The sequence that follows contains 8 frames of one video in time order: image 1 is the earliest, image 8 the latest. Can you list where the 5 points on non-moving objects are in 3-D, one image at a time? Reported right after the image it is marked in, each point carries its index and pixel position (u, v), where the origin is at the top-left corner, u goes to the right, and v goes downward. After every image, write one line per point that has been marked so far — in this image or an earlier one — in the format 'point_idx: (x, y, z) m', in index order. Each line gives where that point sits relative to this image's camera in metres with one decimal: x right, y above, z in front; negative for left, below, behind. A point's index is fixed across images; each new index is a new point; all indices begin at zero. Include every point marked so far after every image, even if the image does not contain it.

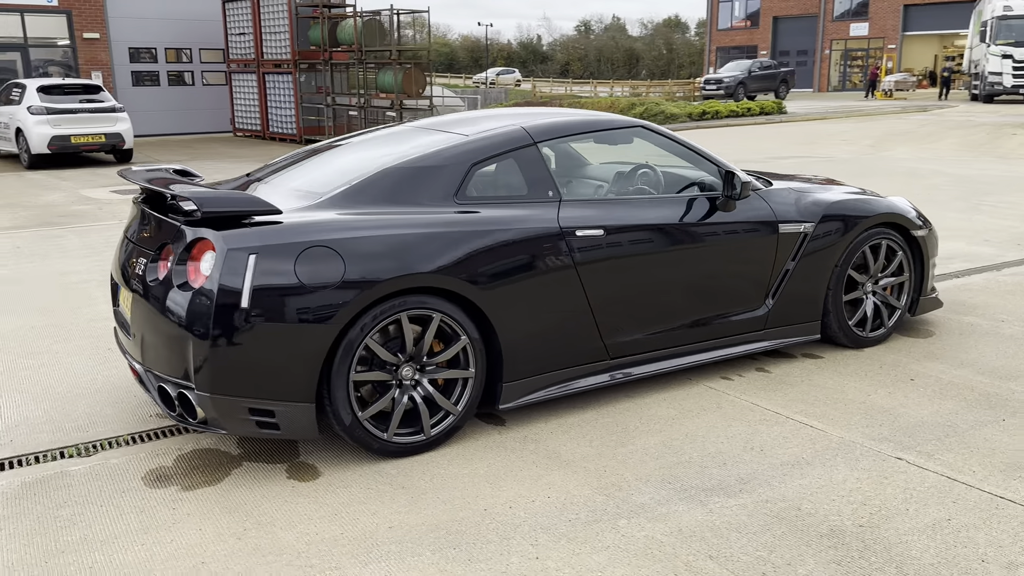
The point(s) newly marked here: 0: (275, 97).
0: (-4.7, +3.8, +17.5) m
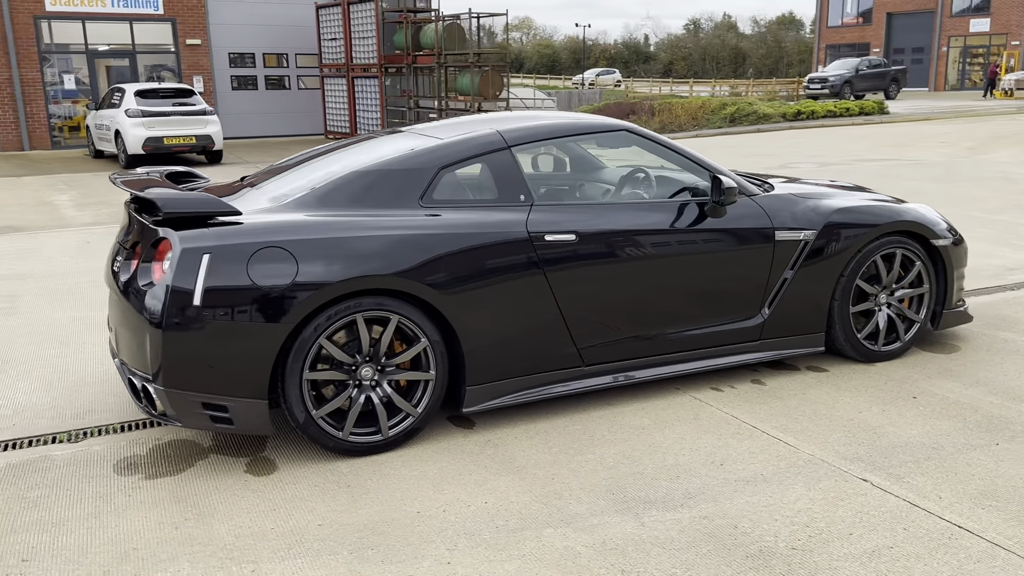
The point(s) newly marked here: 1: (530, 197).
0: (-3.1, +3.8, +18.0) m
1: (+0.1, +0.4, +3.6) m
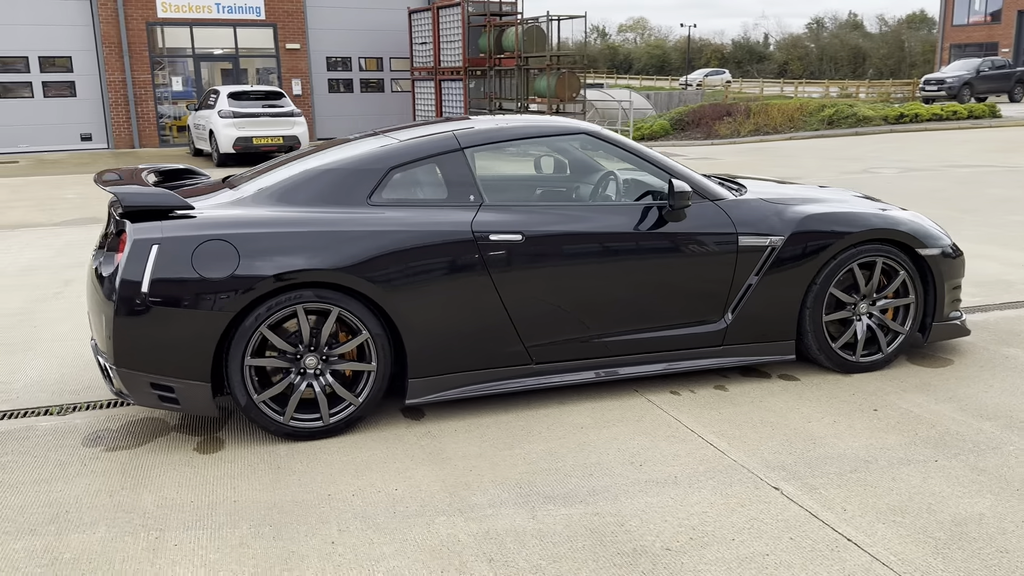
0: (-1.3, +3.9, +18.4) m
1: (-0.1, +0.4, +3.7) m
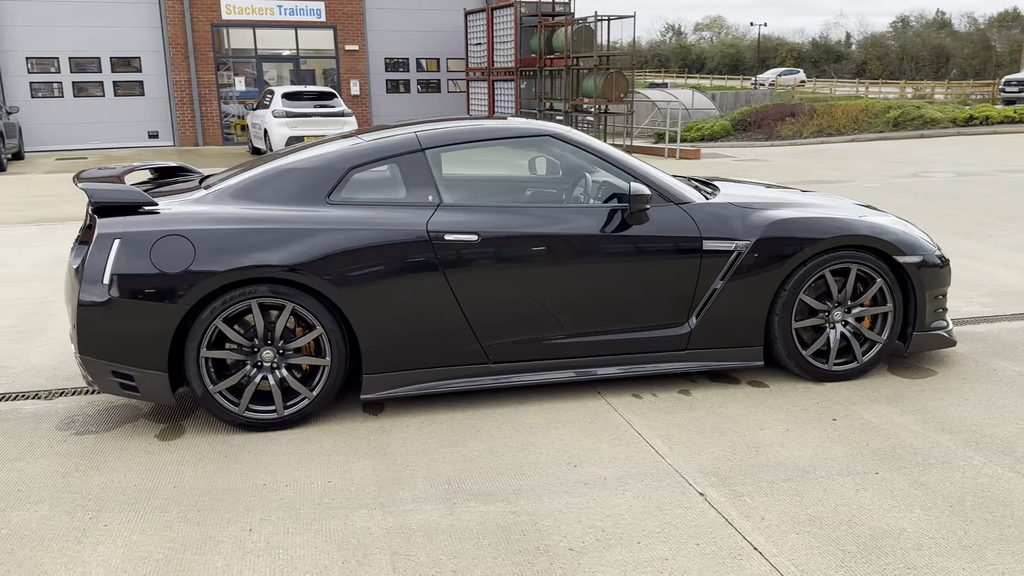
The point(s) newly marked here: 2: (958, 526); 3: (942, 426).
0: (-0.2, +3.9, +18.5) m
1: (-0.3, +0.4, +3.8) m
2: (+1.4, -0.7, +2.7) m
3: (+1.7, -0.6, +3.5) m
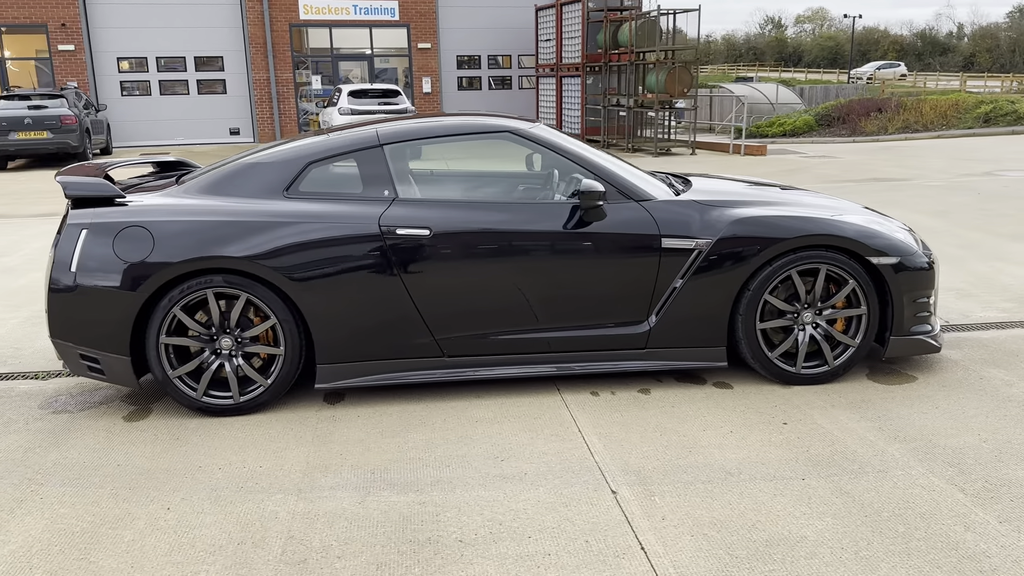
0: (+1.2, +3.9, +18.5) m
1: (-0.5, +0.4, +3.8) m
2: (+1.0, -0.7, +2.6) m
3: (+1.5, -0.6, +3.4) m
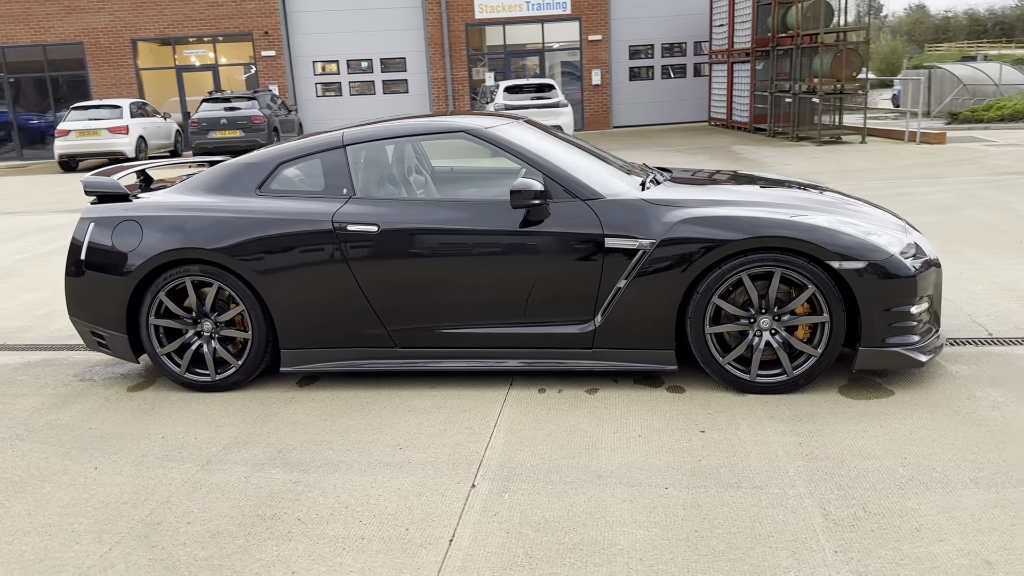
0: (+4.5, +4.0, +17.8) m
1: (-0.7, +0.4, +4.1) m
2: (+0.5, -0.8, +2.6) m
3: (+1.1, -0.6, +3.2) m
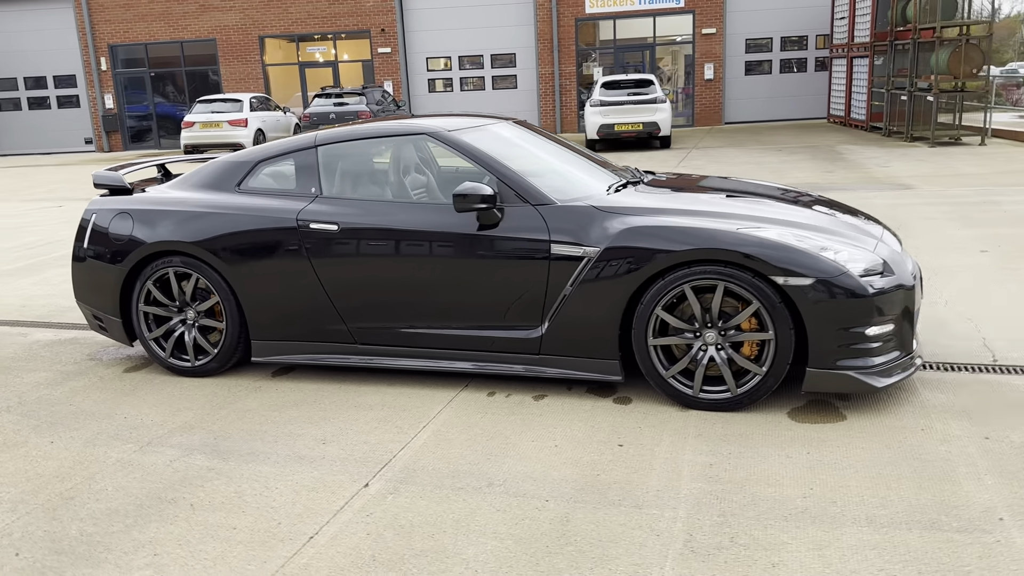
0: (+6.6, +3.9, +16.9) m
1: (-0.9, +0.5, +4.2) m
2: (0.0, -0.8, +2.5) m
3: (+0.7, -0.6, +3.1) m
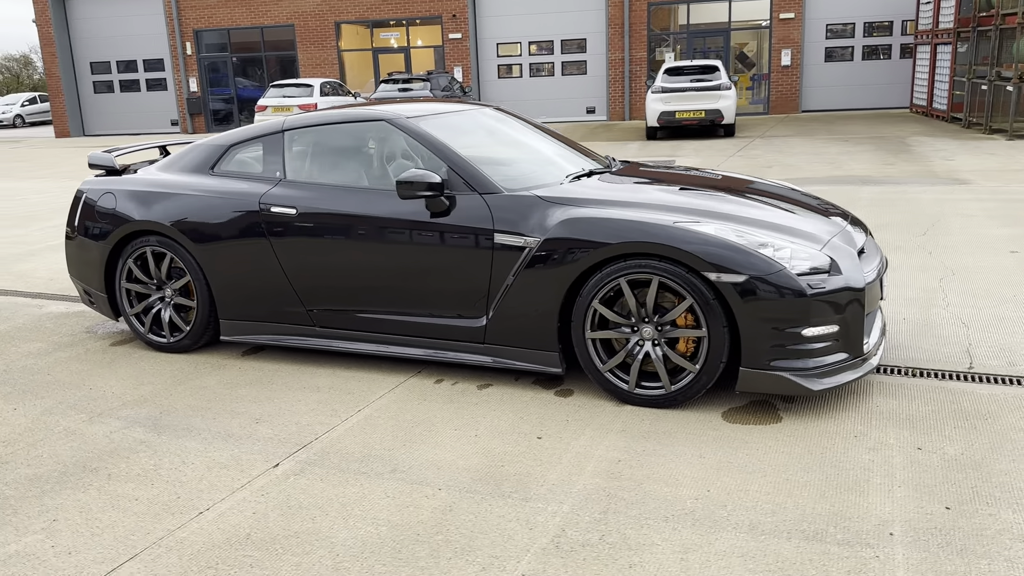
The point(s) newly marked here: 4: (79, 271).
0: (+7.7, +3.9, +16.1) m
1: (-1.1, +0.5, +4.3) m
2: (-0.4, -0.8, +2.6) m
3: (+0.4, -0.6, +3.0) m
4: (-2.3, +0.1, +4.8) m
